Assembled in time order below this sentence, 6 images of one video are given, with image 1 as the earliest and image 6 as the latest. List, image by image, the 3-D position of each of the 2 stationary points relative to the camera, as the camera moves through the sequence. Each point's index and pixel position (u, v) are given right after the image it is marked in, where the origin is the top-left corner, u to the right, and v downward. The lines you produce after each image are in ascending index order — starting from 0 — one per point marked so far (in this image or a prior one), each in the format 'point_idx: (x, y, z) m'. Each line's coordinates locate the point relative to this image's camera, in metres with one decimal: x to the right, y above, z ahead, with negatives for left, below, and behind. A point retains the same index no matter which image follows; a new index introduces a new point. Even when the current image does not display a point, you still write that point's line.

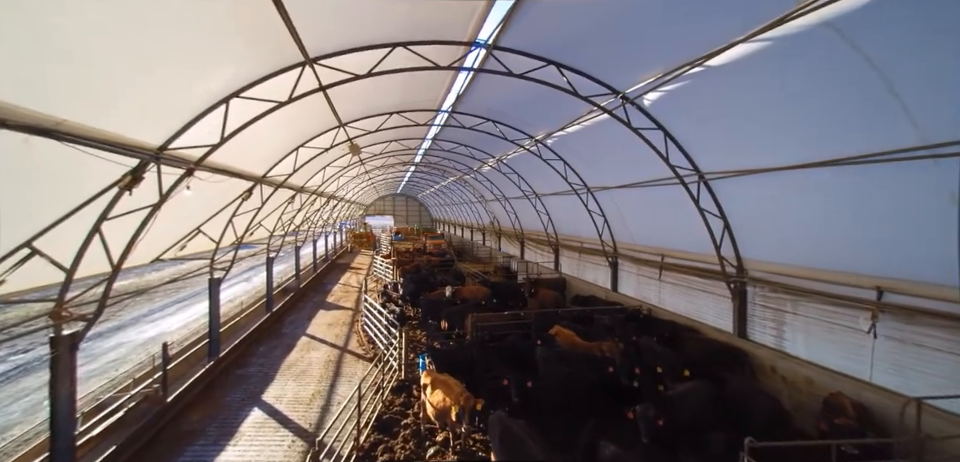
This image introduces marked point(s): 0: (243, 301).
0: (-8.7, -2.6, +13.6) m
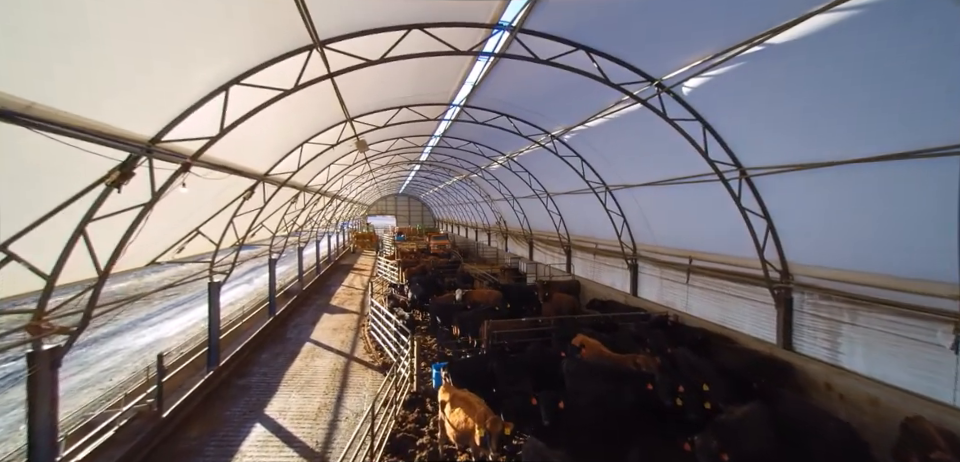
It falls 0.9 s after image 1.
0: (-8.3, -2.7, +13.1) m
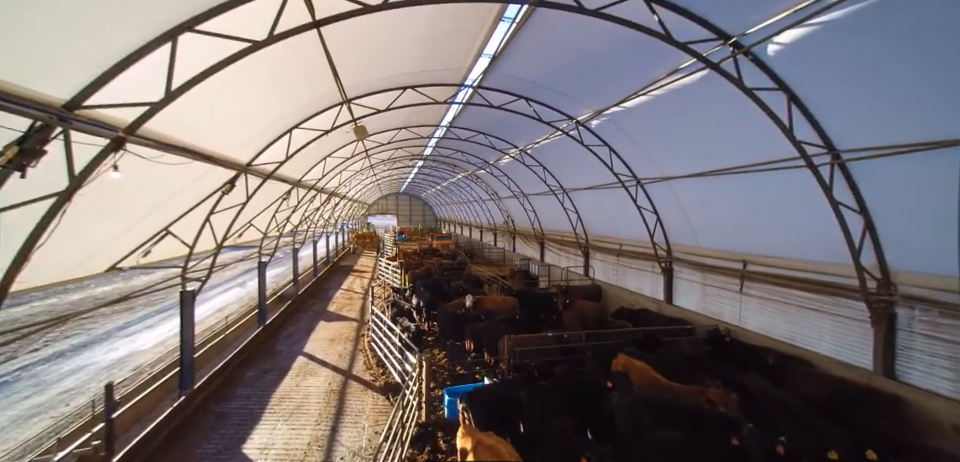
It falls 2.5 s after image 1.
0: (-8.0, -2.7, +12.0) m
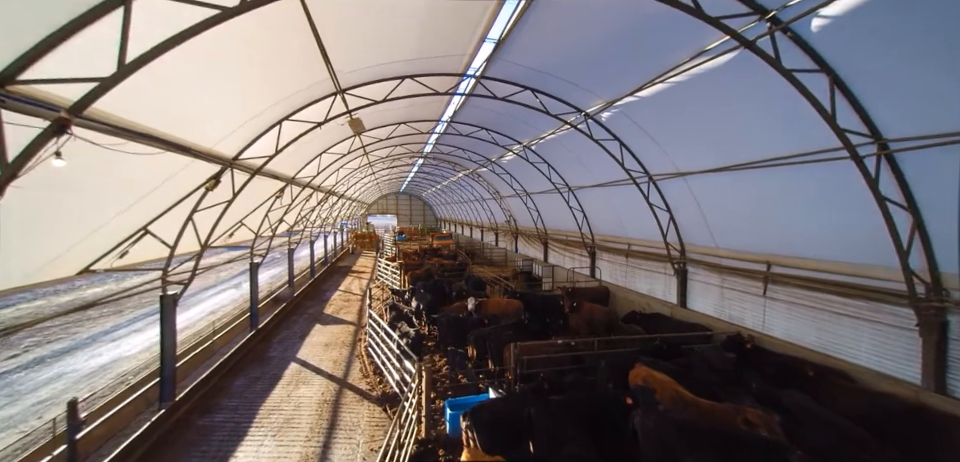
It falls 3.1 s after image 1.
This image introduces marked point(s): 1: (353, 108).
0: (-7.9, -2.6, +11.5) m
1: (-2.6, +2.5, +7.6) m
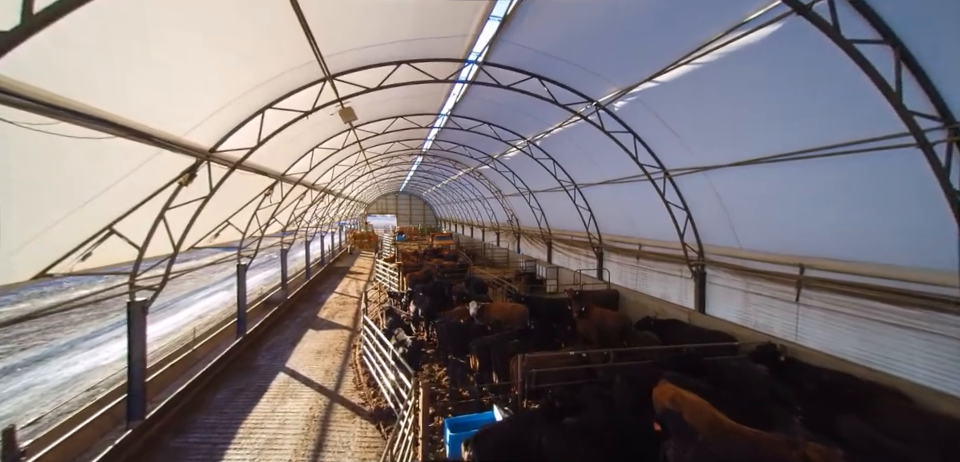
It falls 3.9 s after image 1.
0: (-7.8, -2.6, +10.9) m
1: (-2.5, +2.5, +7.0) m
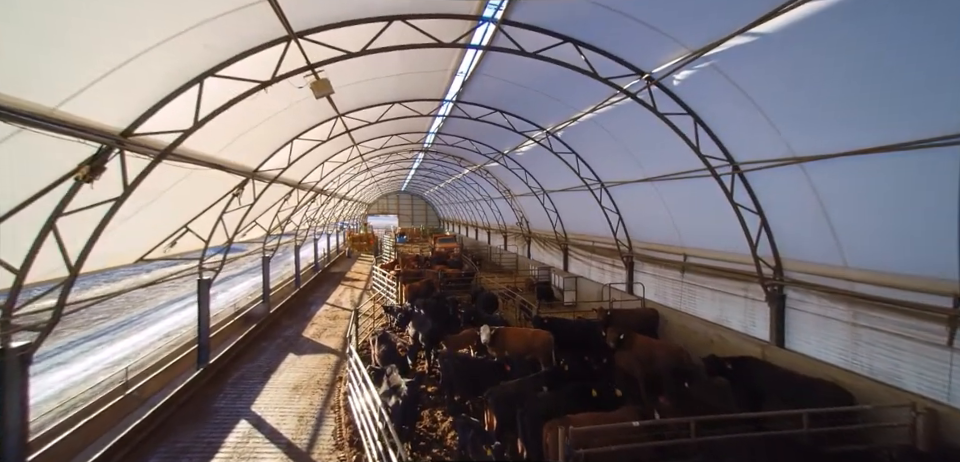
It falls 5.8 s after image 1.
0: (-7.6, -2.8, +9.3) m
1: (-2.3, +2.3, +5.3) m
